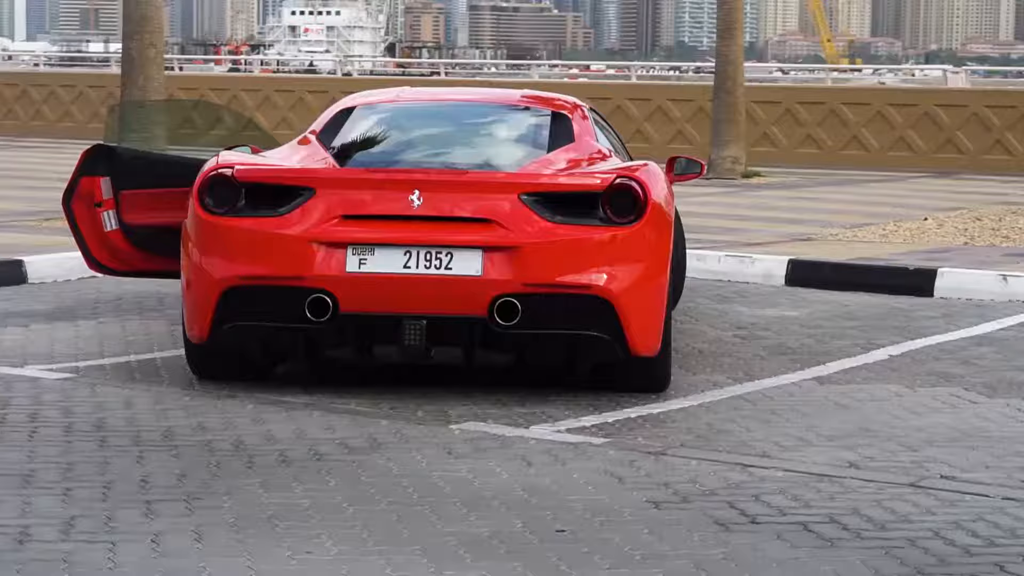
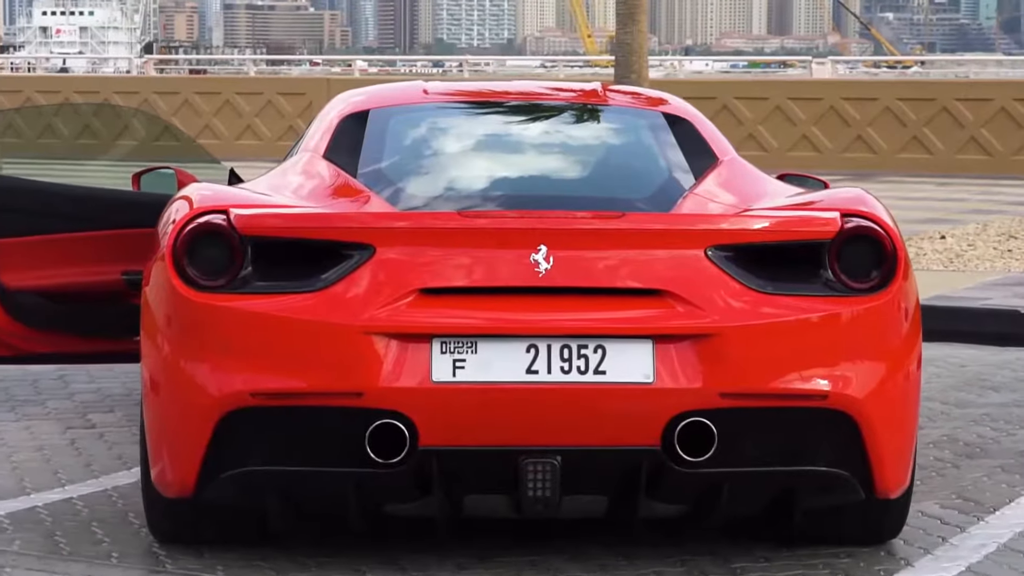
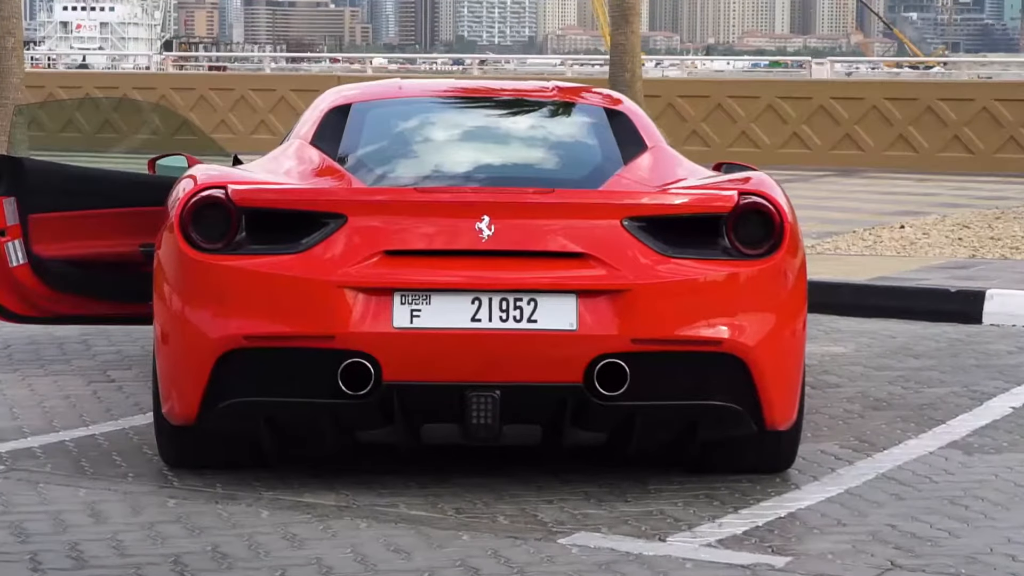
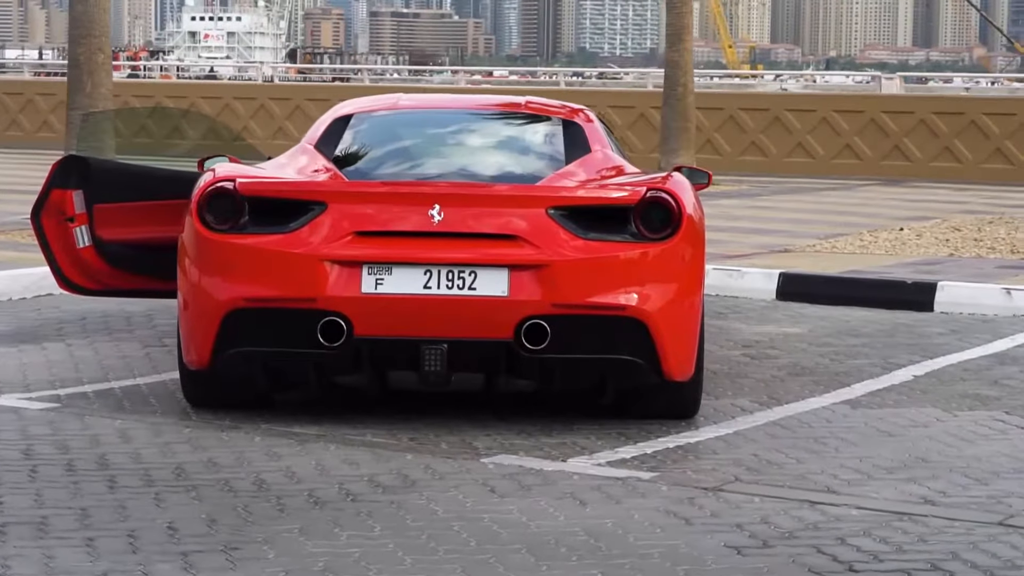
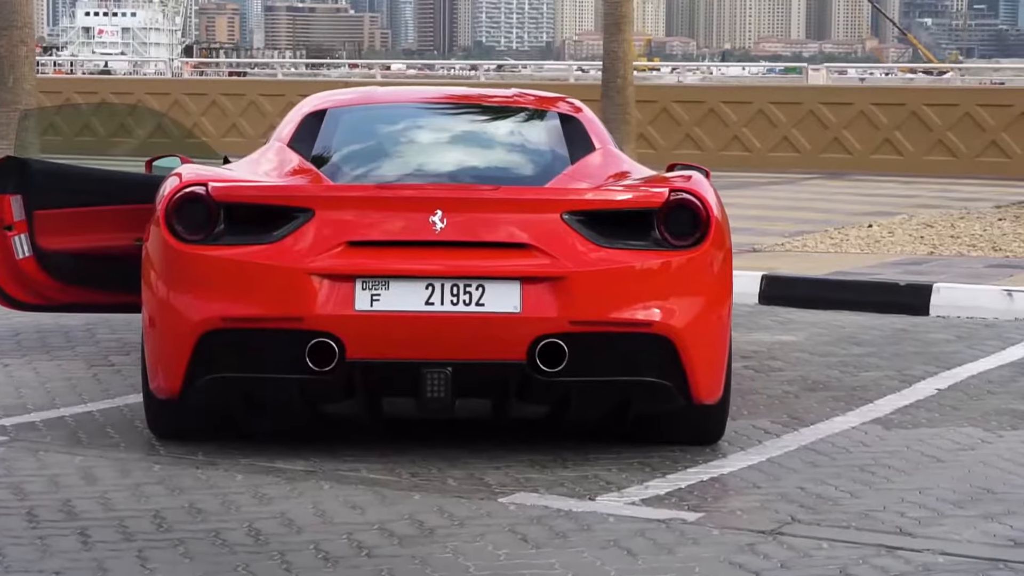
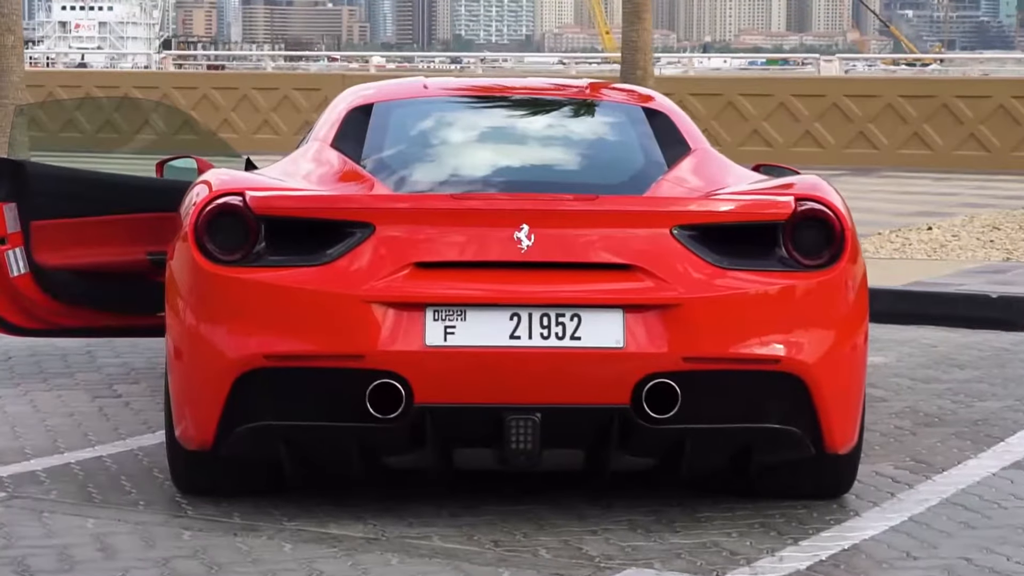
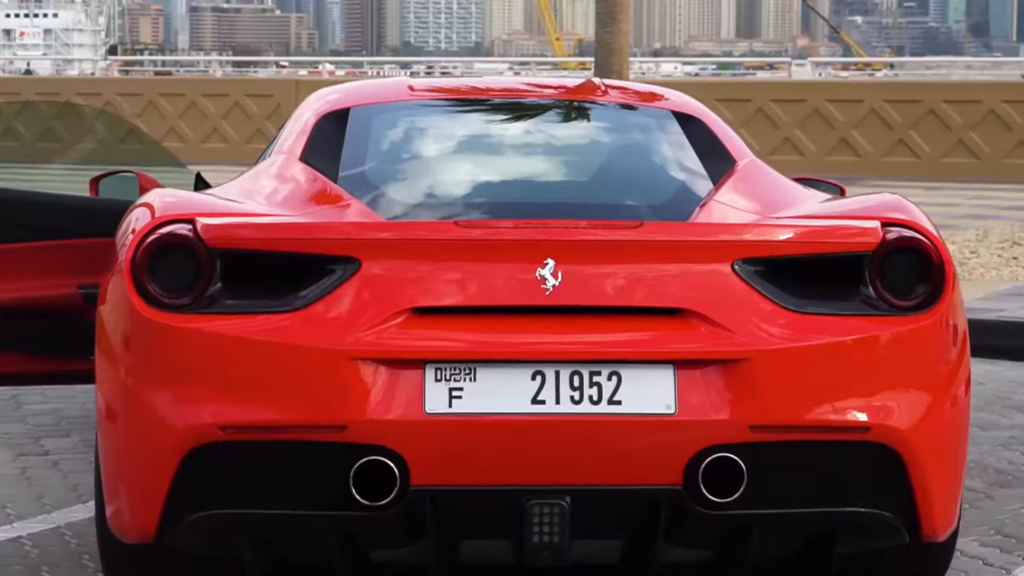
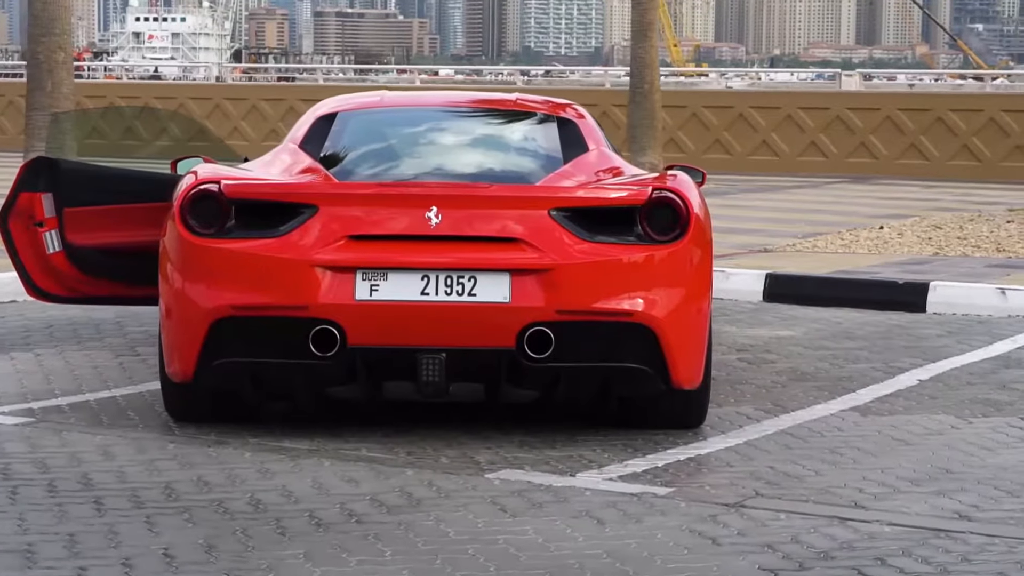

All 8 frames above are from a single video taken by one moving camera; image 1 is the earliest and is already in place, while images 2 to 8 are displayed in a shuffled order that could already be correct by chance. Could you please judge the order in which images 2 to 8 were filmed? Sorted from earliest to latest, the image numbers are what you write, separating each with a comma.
4, 8, 5, 3, 6, 2, 7
